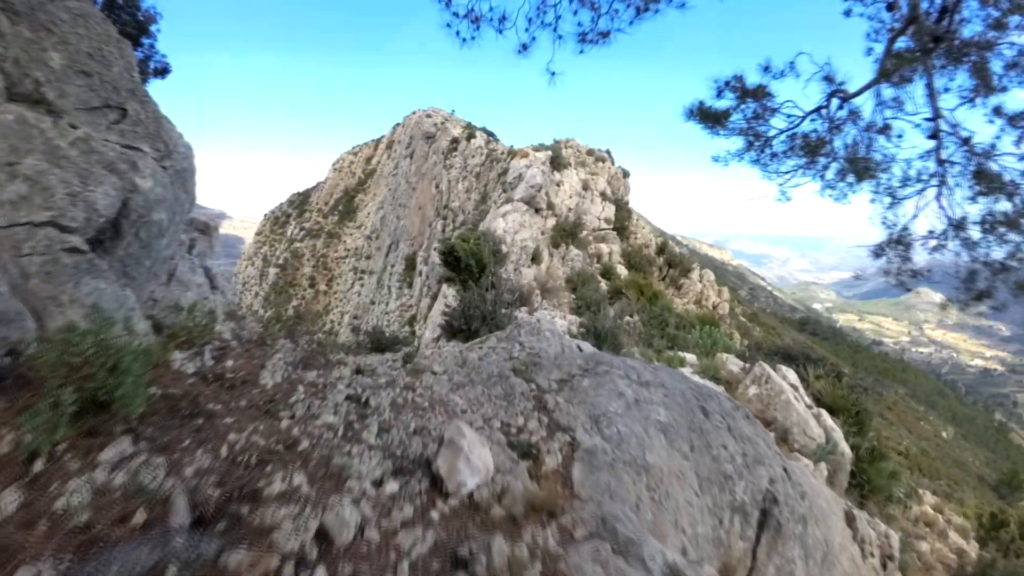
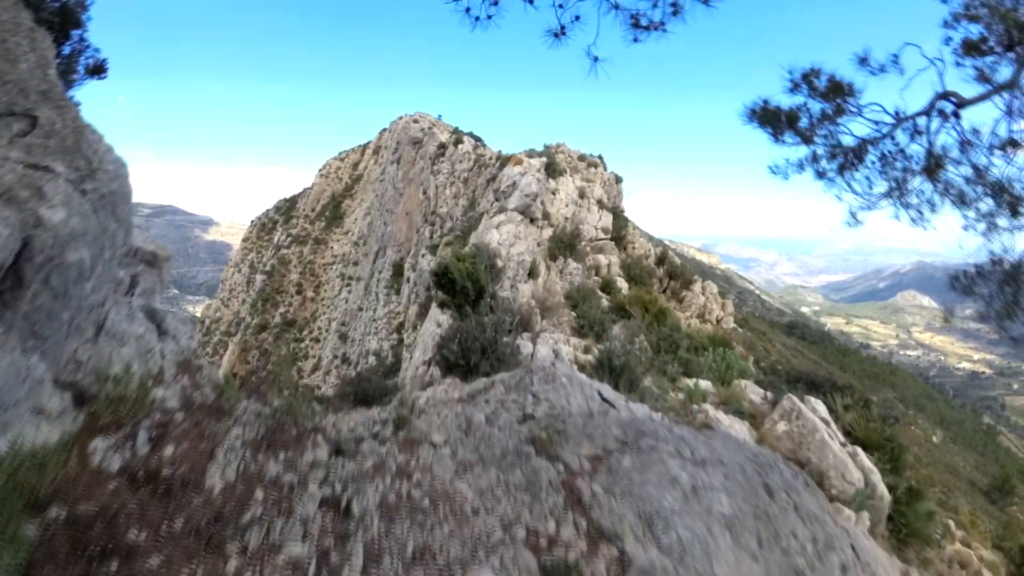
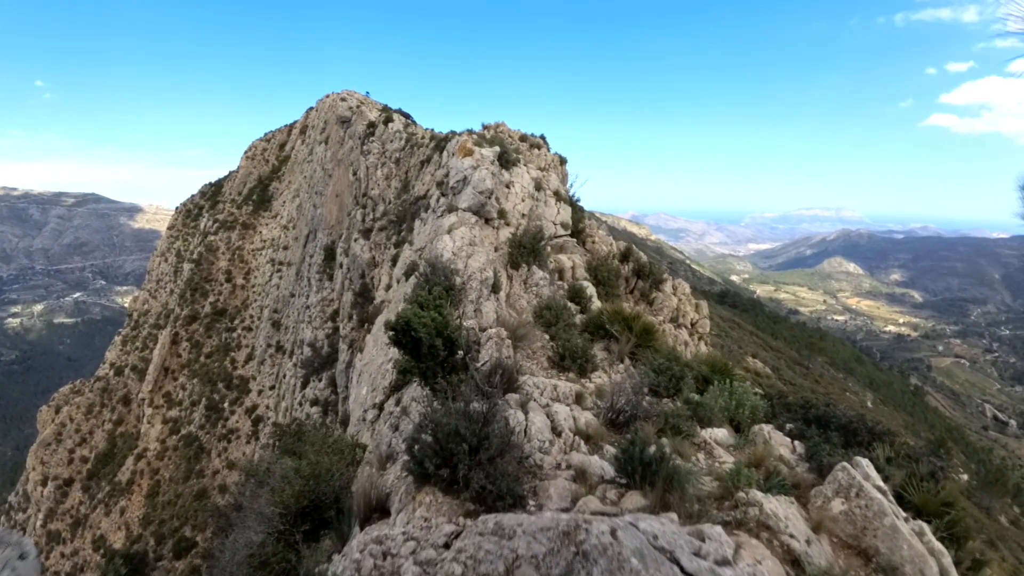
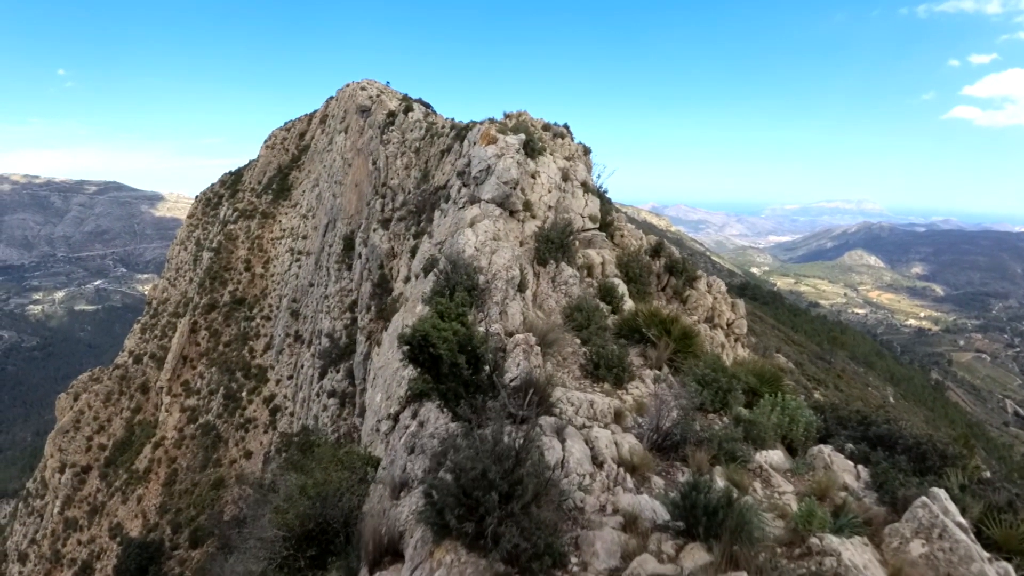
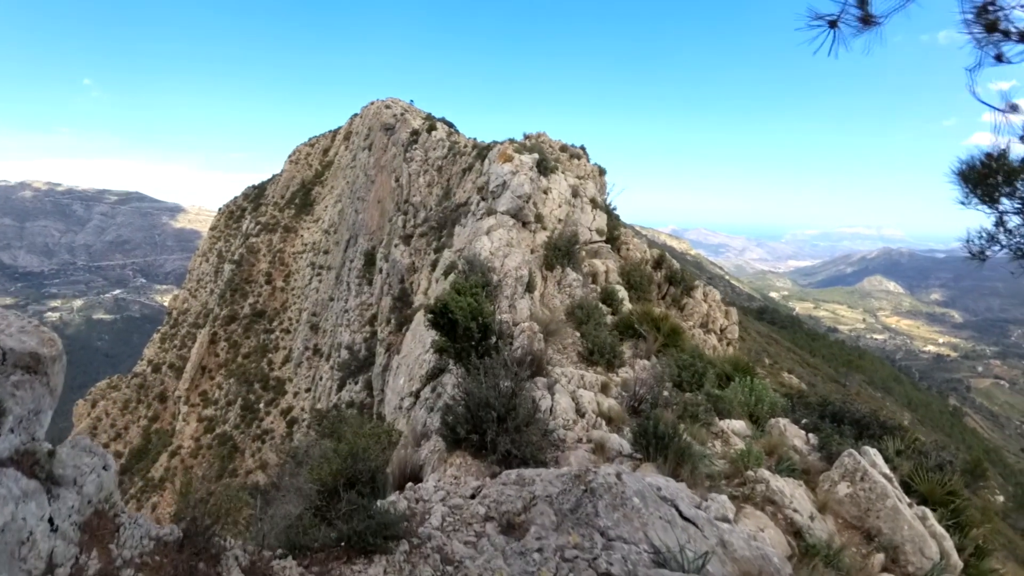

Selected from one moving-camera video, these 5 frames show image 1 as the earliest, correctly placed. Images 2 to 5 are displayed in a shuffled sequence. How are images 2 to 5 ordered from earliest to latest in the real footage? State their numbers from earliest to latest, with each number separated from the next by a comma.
2, 5, 3, 4
